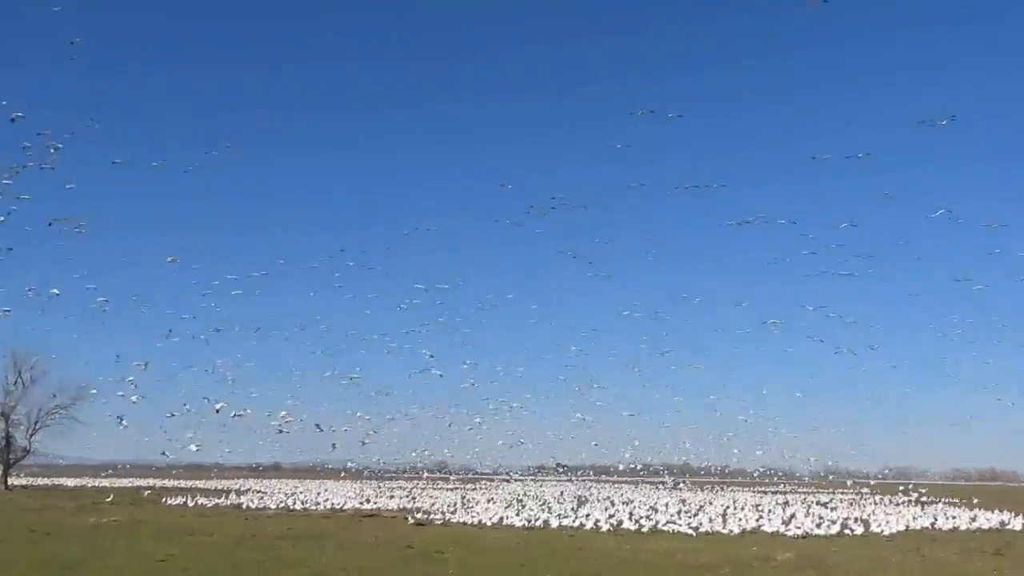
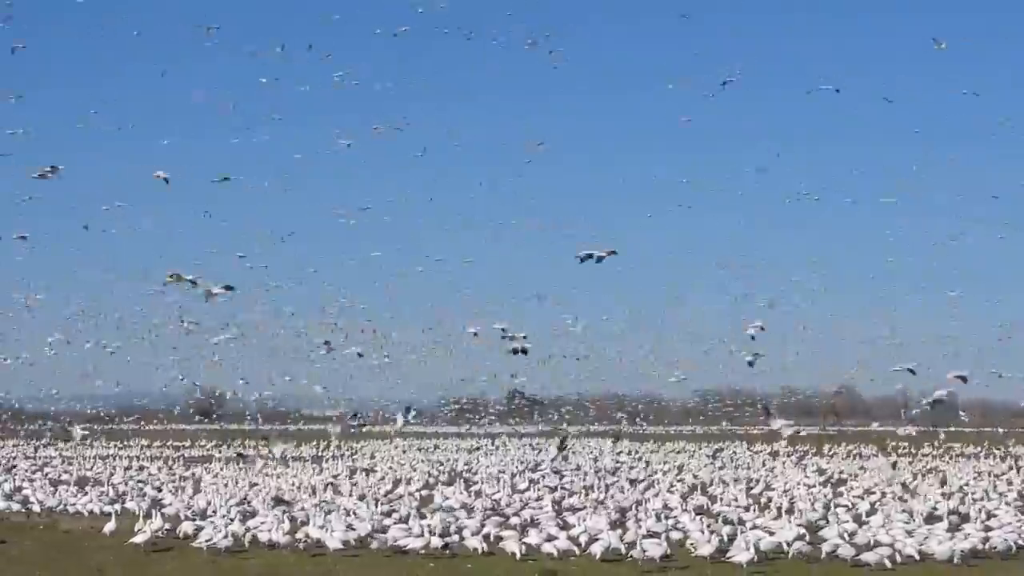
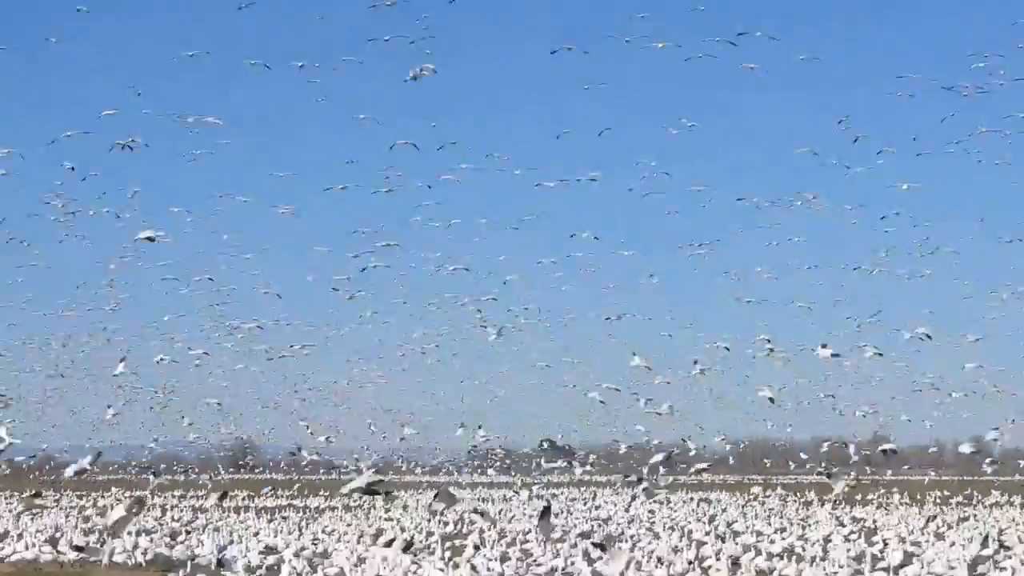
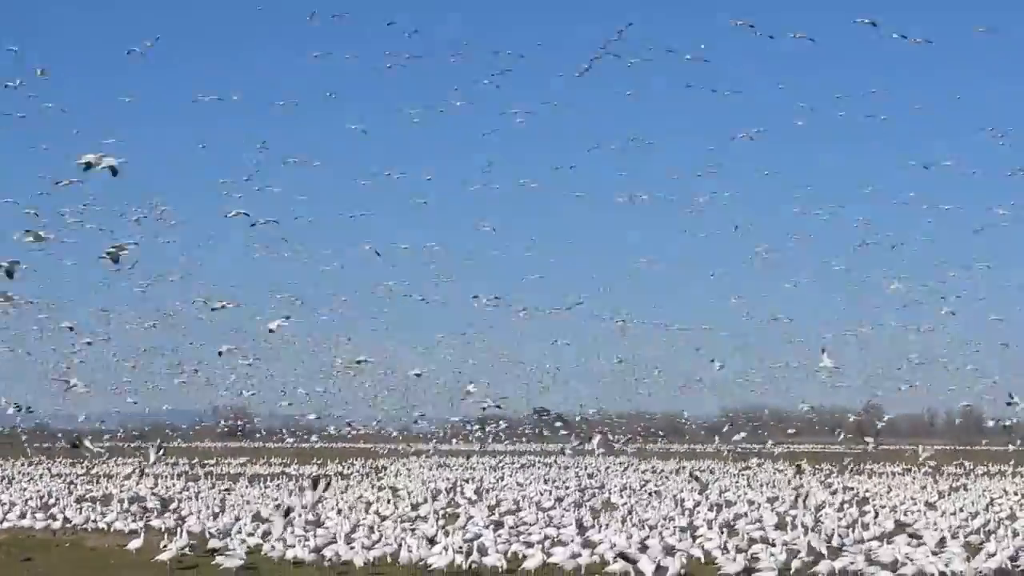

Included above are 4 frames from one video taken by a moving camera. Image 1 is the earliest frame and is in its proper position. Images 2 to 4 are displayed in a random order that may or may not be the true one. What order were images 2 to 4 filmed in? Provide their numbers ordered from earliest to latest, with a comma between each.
3, 4, 2
